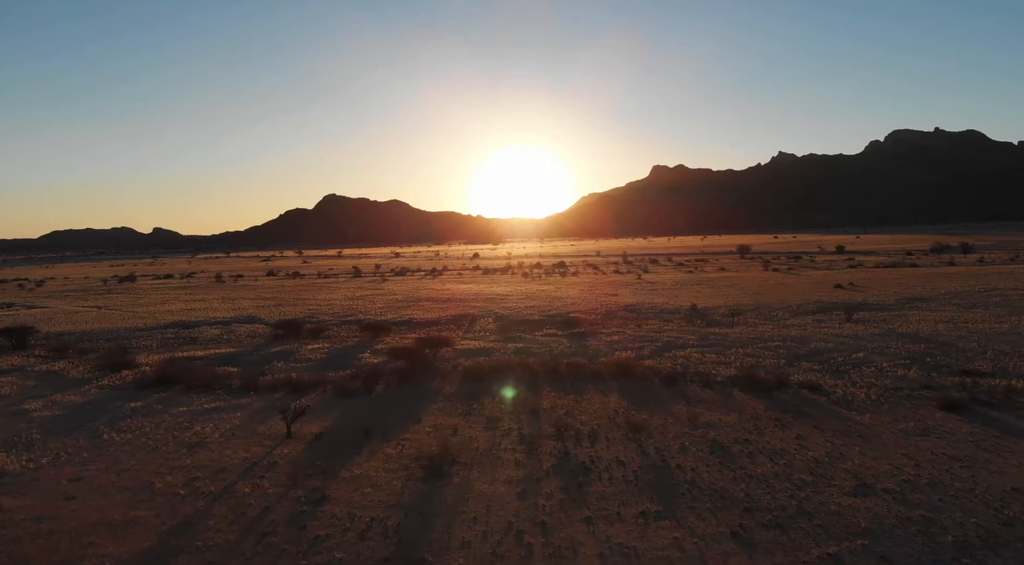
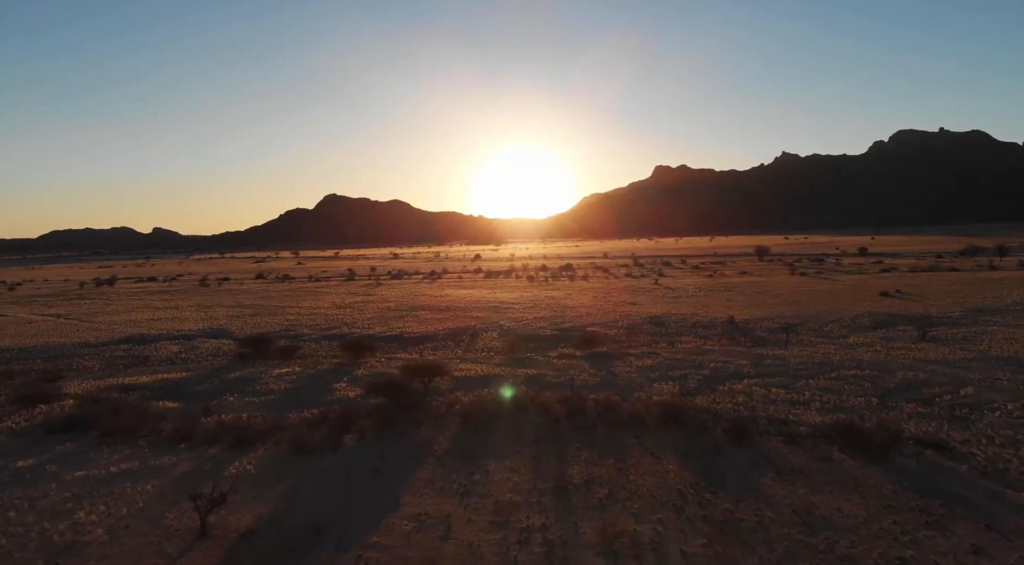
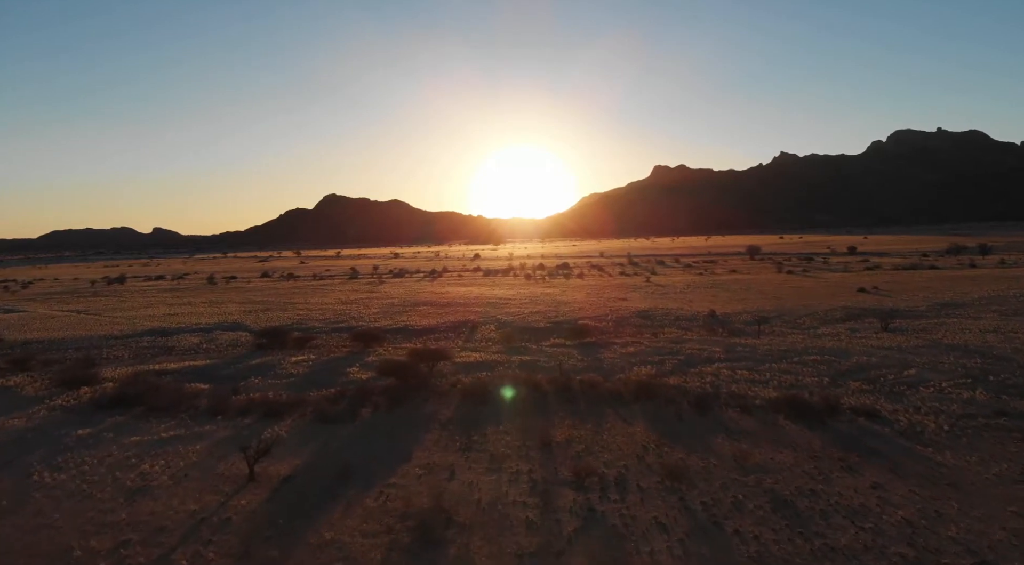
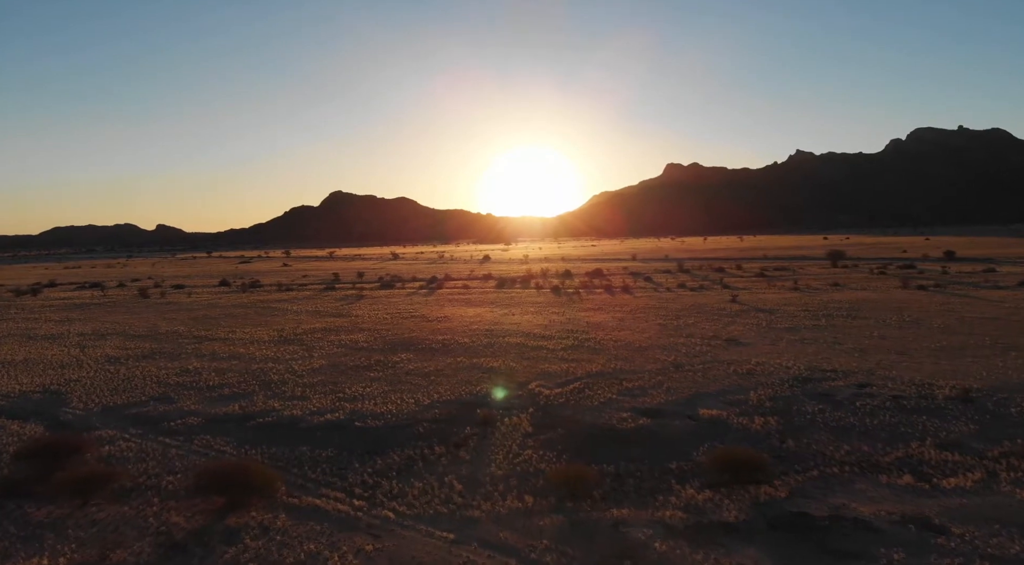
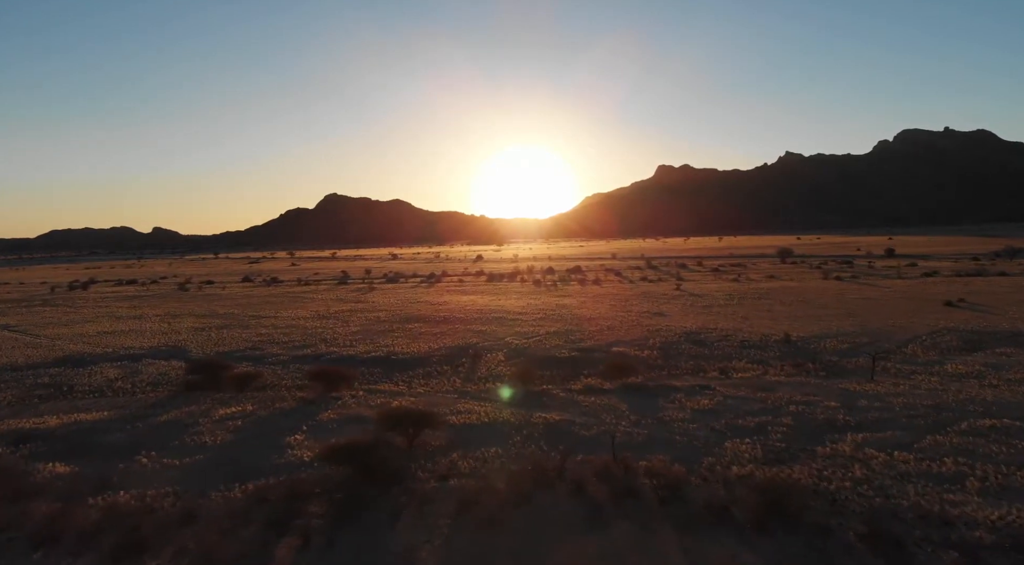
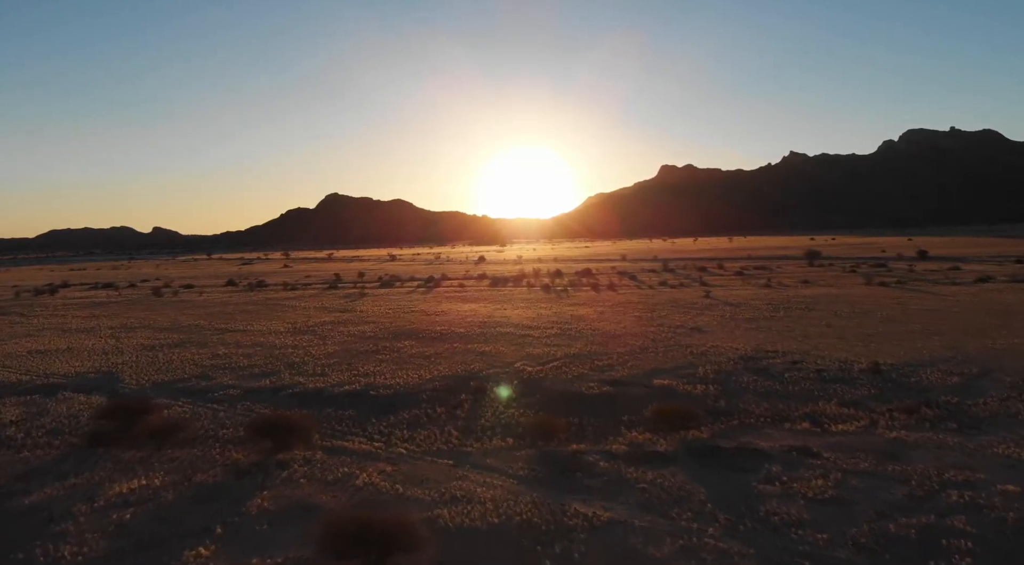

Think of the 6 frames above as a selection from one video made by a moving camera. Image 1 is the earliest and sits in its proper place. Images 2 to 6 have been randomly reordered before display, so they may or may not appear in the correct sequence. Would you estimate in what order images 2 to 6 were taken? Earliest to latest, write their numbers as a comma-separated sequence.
3, 2, 5, 6, 4
